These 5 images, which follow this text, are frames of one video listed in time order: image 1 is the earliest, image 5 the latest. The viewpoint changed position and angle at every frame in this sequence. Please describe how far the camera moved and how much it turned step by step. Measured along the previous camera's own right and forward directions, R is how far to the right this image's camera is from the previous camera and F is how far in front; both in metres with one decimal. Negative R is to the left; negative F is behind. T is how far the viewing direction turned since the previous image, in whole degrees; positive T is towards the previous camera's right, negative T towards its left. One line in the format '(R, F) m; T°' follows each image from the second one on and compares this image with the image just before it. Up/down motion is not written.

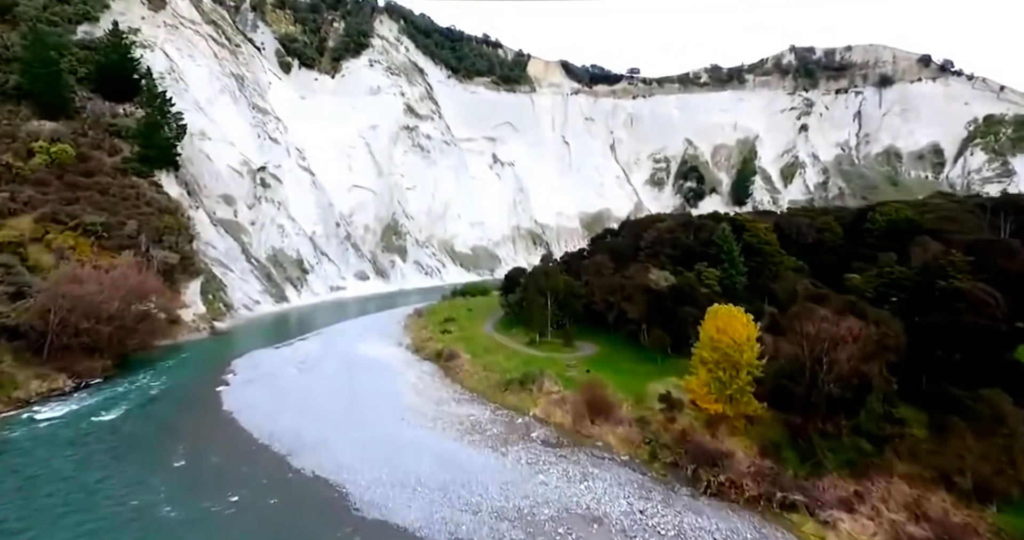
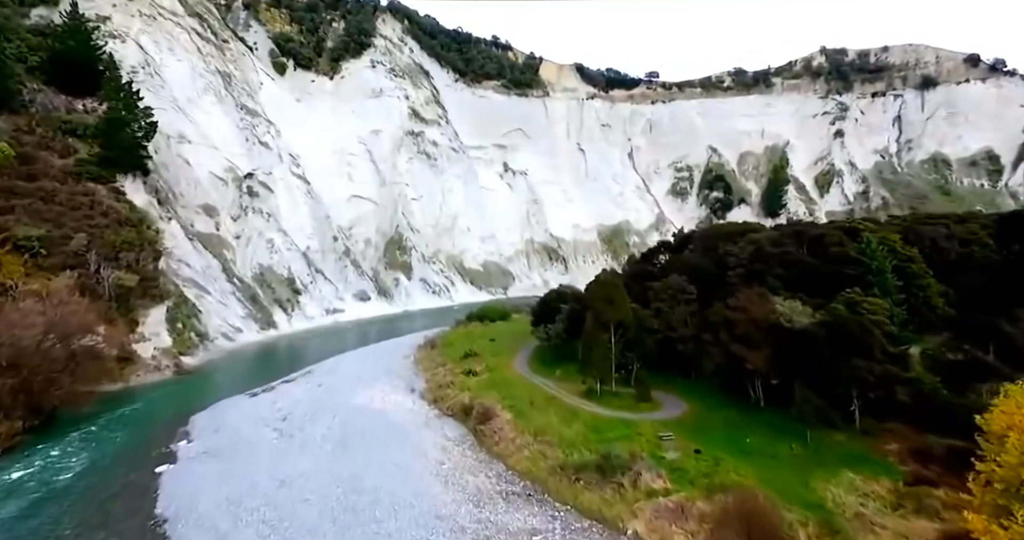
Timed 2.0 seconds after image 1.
(-1.8, +5.3) m; 0°
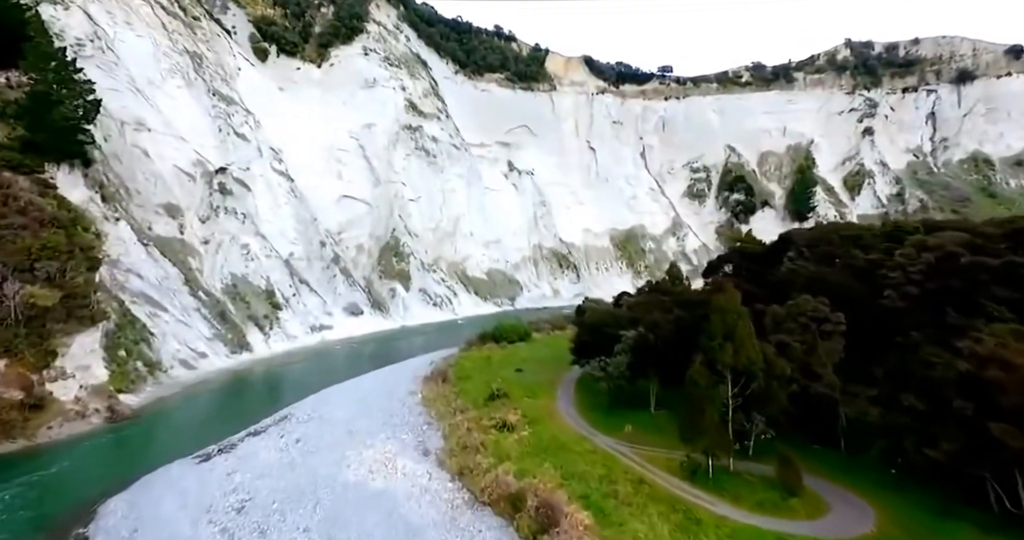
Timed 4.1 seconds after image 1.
(-1.8, +5.2) m; +1°
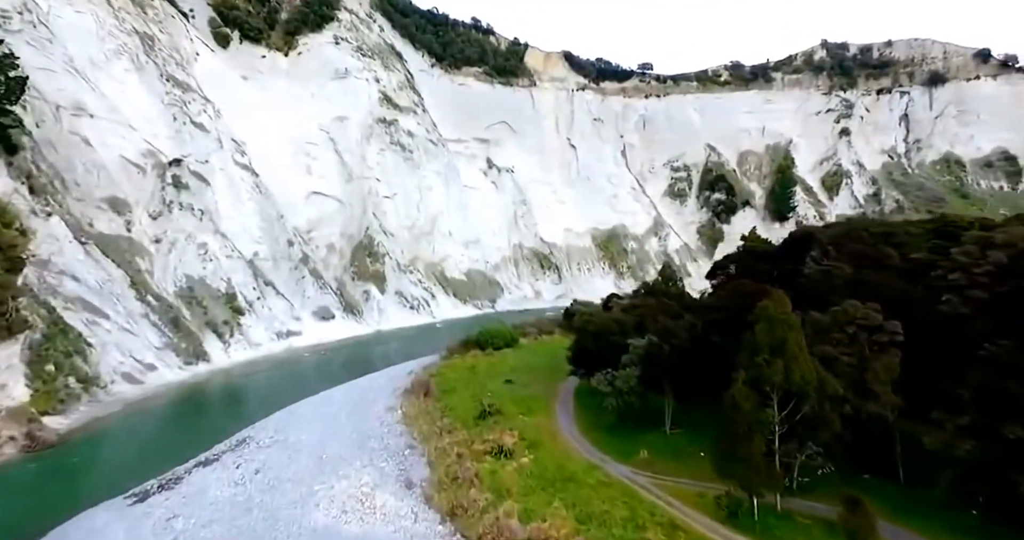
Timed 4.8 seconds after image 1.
(-0.6, +1.9) m; +3°
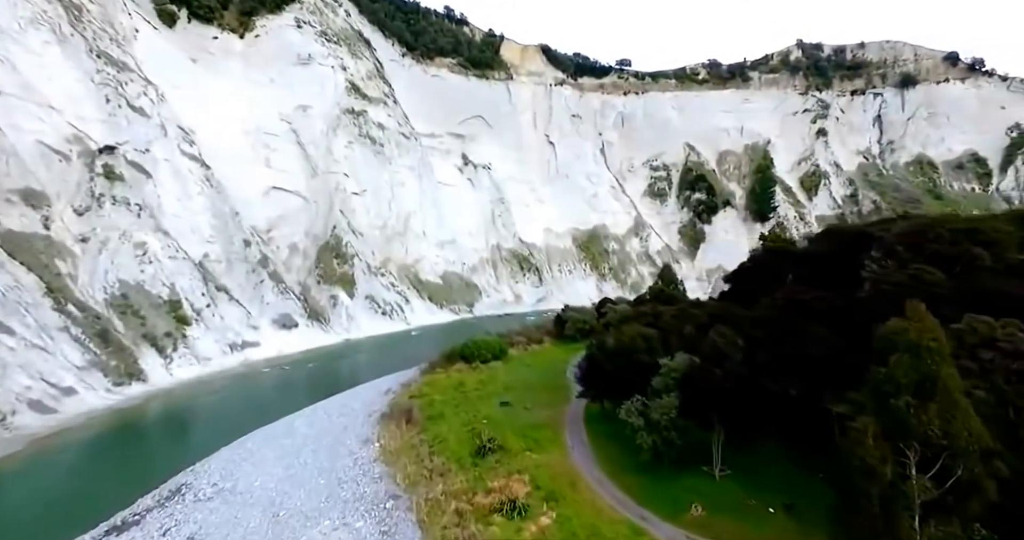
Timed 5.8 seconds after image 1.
(-0.9, +2.7) m; +4°
